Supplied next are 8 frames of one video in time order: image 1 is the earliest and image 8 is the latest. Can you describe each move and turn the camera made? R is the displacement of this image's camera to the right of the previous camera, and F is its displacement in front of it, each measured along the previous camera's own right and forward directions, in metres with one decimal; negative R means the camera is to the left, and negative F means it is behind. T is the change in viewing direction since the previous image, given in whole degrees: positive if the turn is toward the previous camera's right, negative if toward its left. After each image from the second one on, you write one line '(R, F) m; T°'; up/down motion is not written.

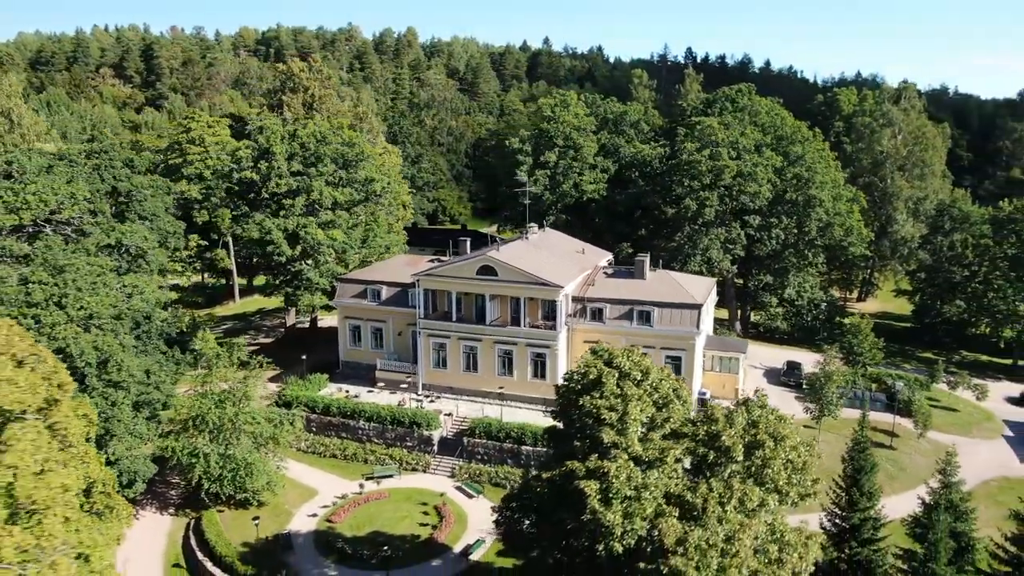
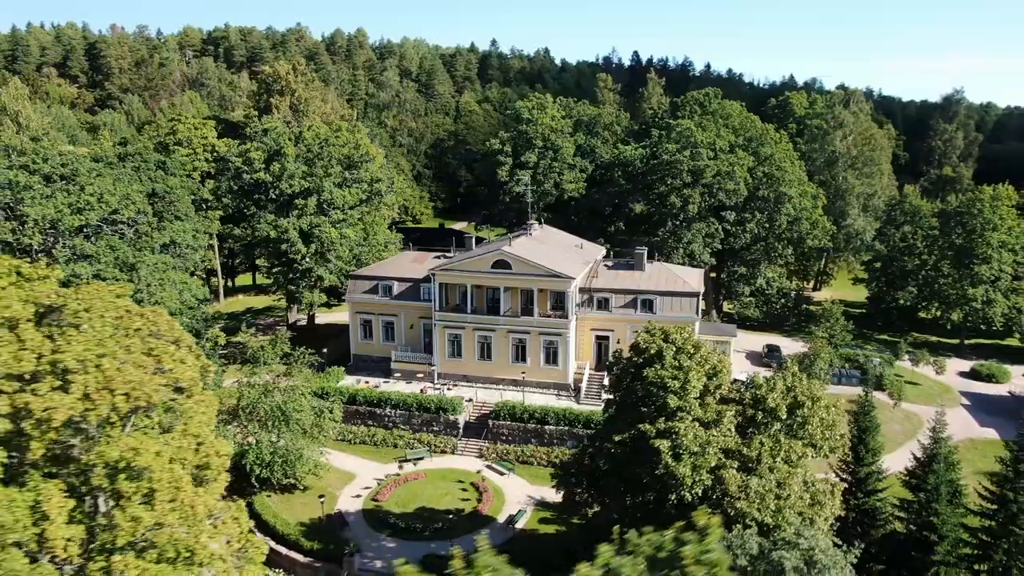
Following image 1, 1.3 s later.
(-4.1, -2.3) m; +5°
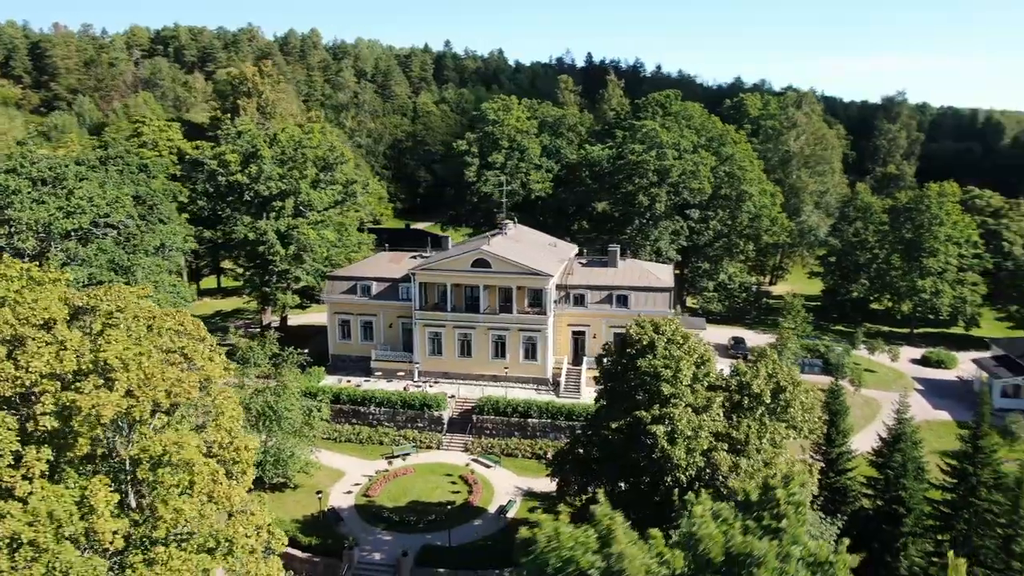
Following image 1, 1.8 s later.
(-1.5, -0.9) m; +4°
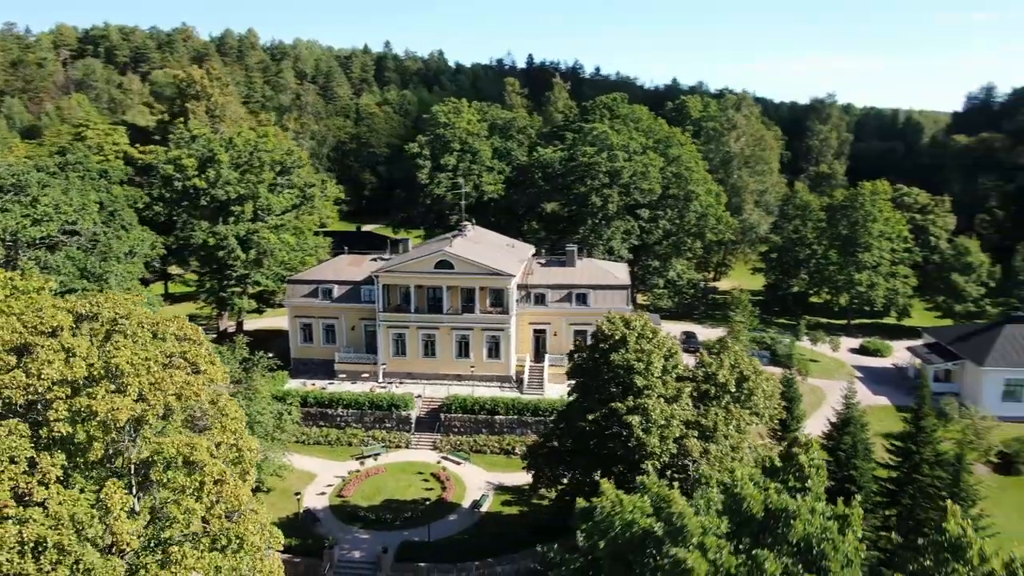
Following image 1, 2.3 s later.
(-1.2, -0.9) m; +5°
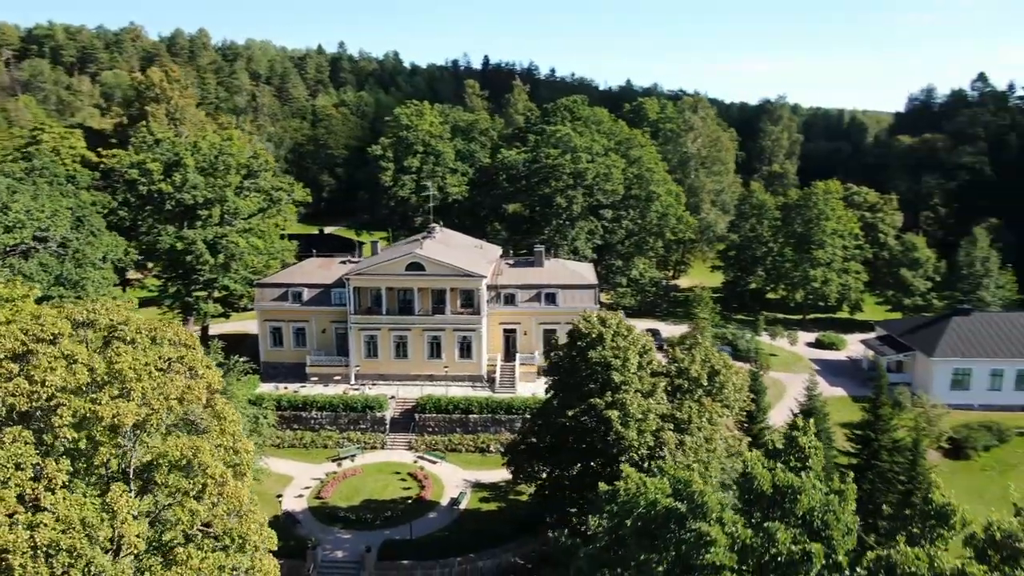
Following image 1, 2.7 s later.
(-0.8, -0.7) m; +3°
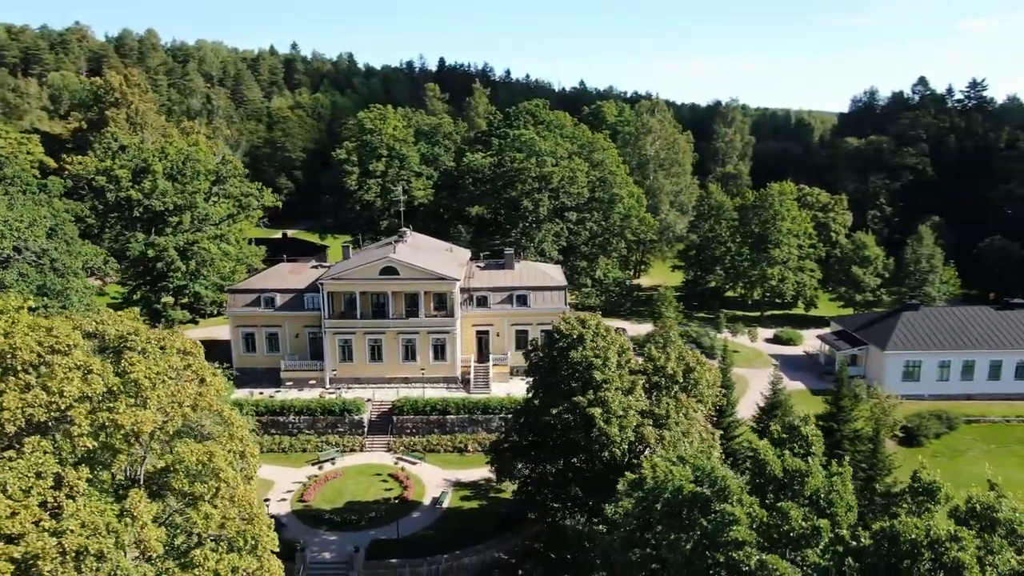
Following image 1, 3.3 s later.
(-1.0, -0.9) m; +3°
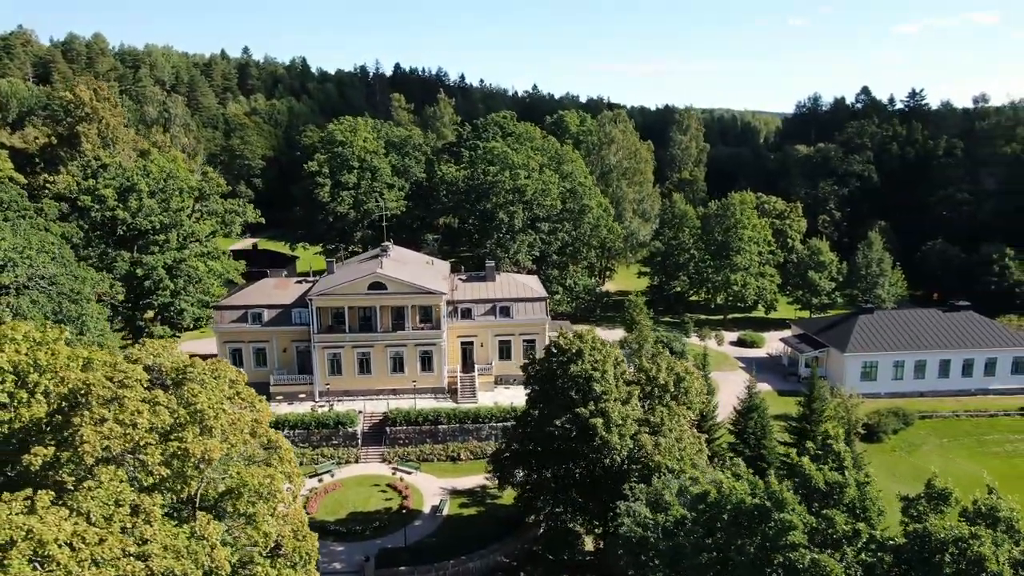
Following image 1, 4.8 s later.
(-2.0, -1.6) m; +4°
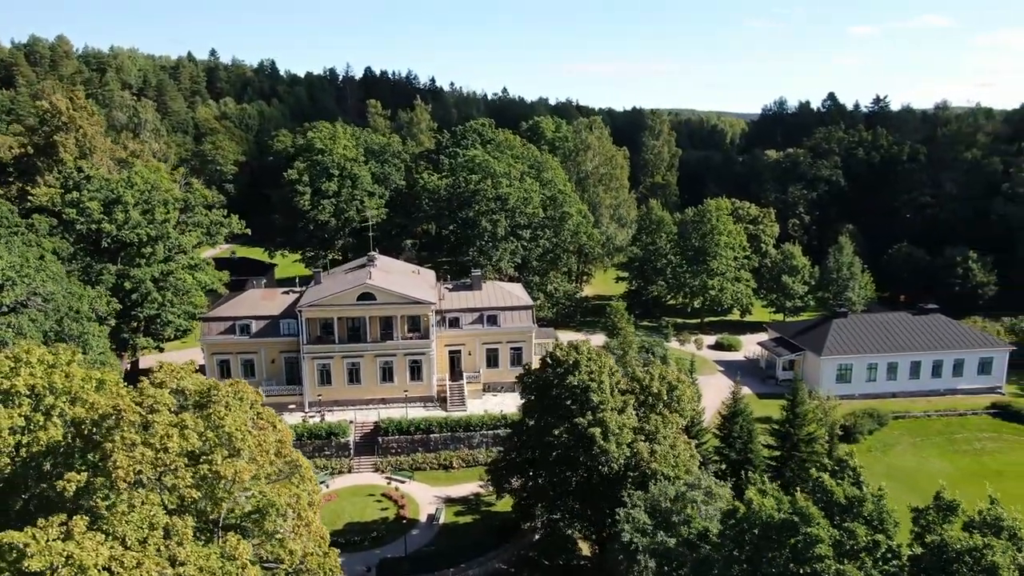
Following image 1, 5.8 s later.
(-1.2, -0.7) m; +2°
